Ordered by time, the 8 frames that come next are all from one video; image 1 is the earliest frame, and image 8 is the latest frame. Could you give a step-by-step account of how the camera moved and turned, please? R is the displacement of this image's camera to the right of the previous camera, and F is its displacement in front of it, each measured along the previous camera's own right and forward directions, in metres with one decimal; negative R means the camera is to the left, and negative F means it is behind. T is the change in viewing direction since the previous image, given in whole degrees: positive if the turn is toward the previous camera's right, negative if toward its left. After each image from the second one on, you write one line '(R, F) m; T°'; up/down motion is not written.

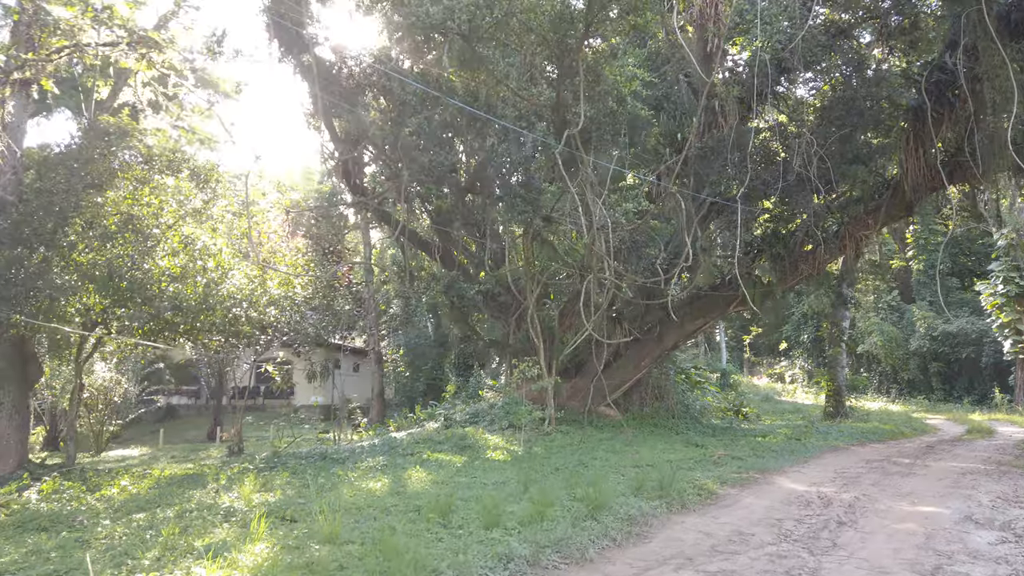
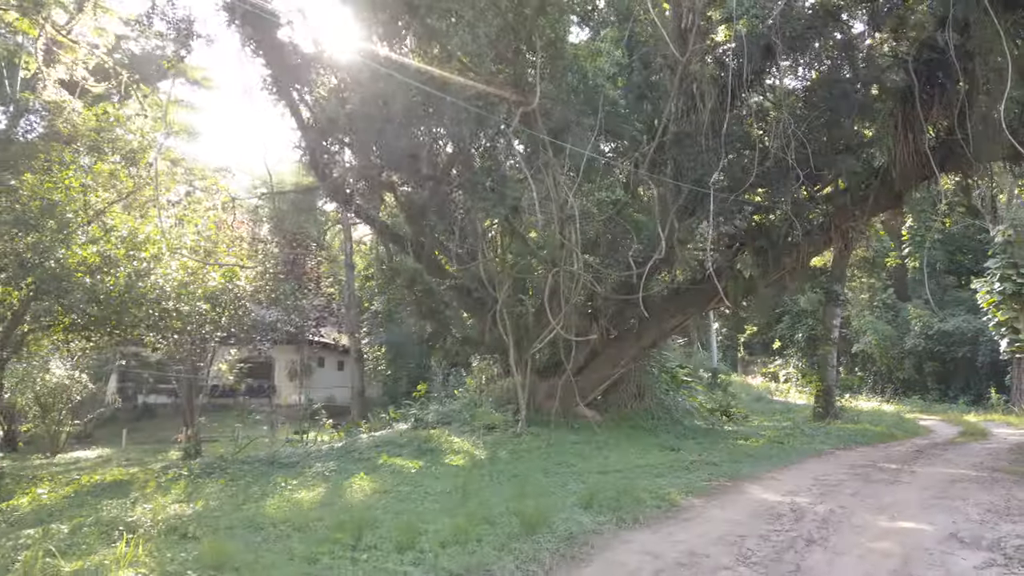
(+0.5, +0.7) m; 0°
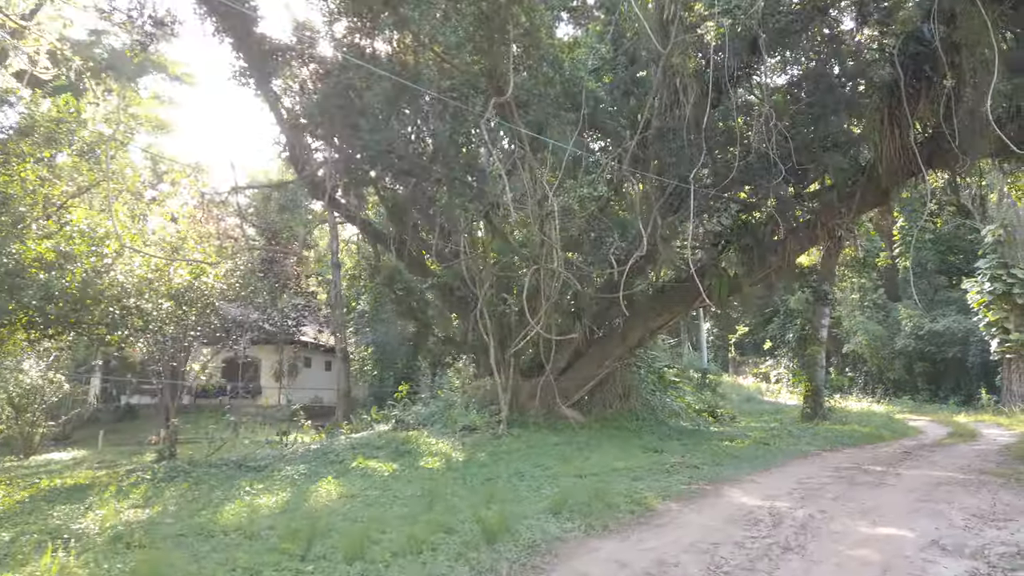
(+0.2, +0.2) m; 0°
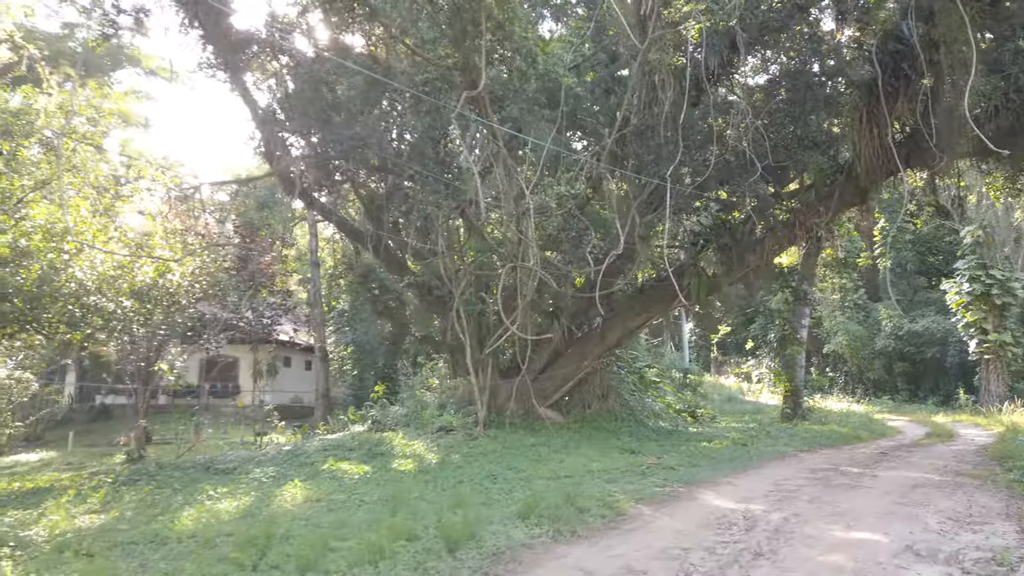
(+0.1, +0.2) m; +1°
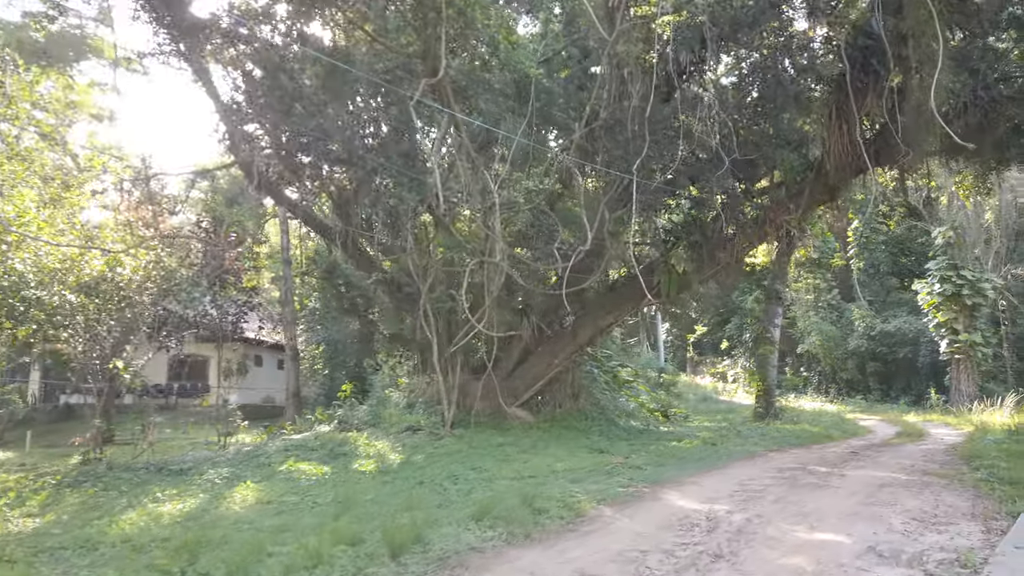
(+0.2, +0.2) m; +2°
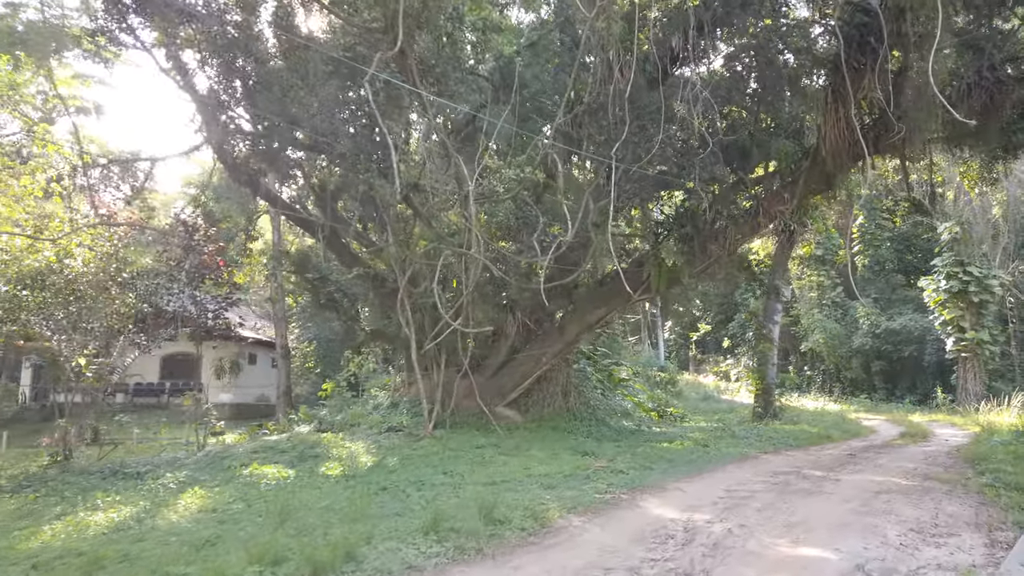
(+0.4, +0.5) m; 0°
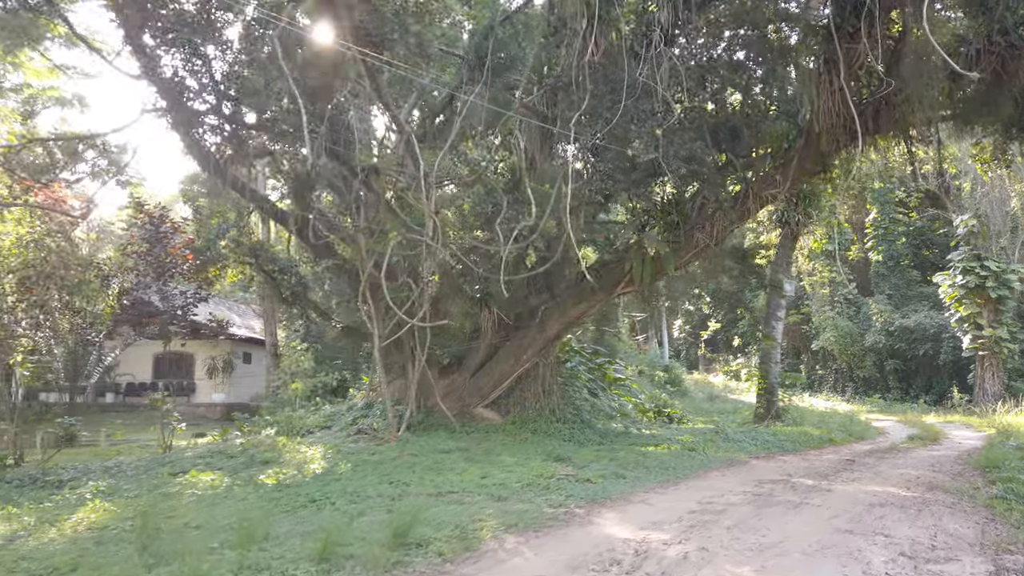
(+0.6, +0.8) m; -1°
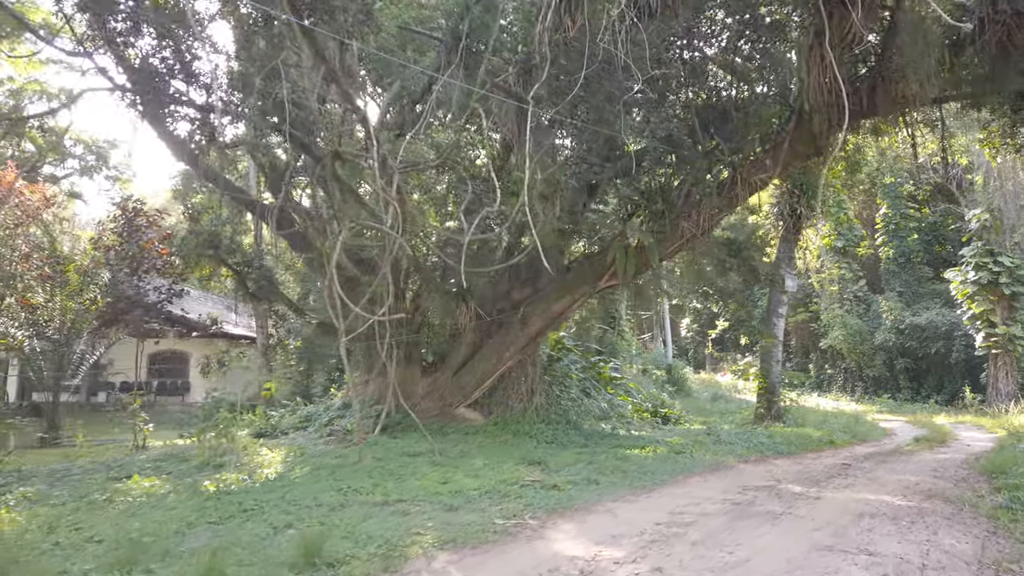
(+0.5, +0.6) m; -1°
